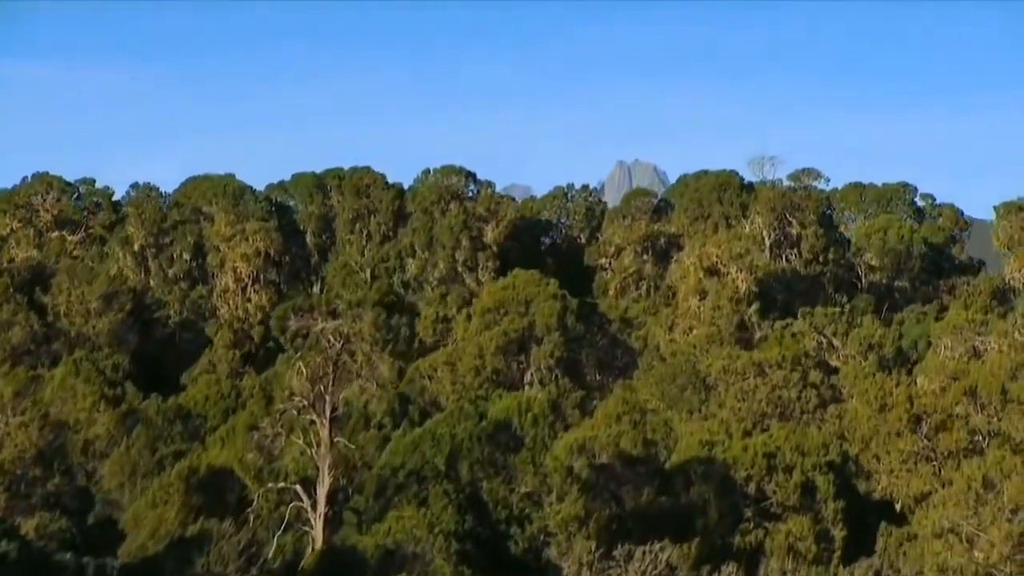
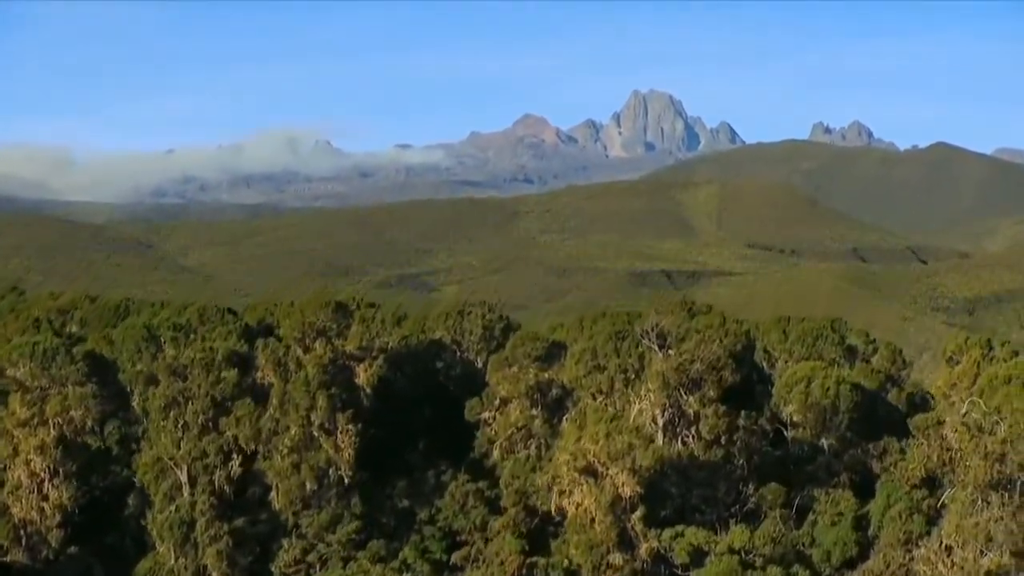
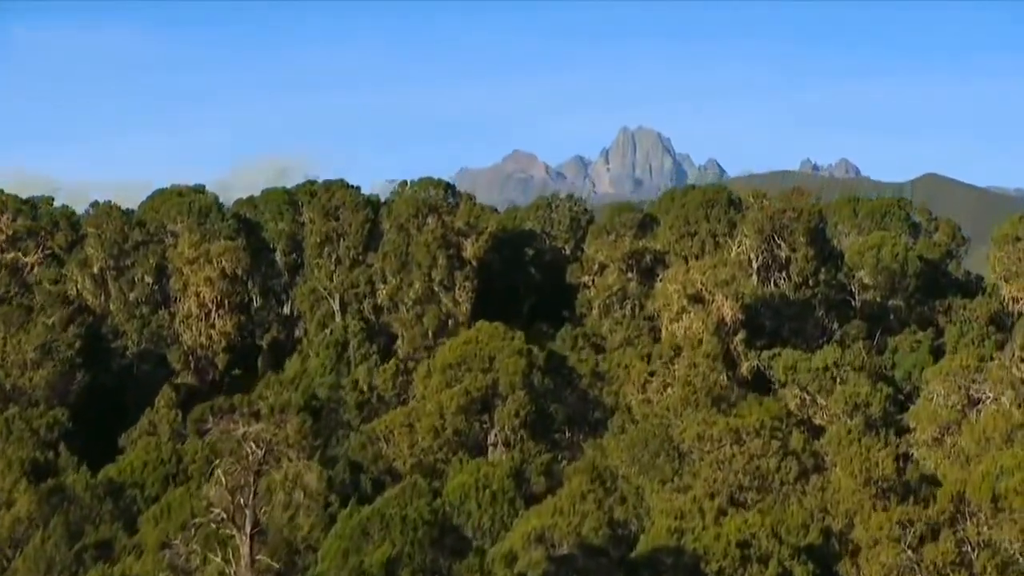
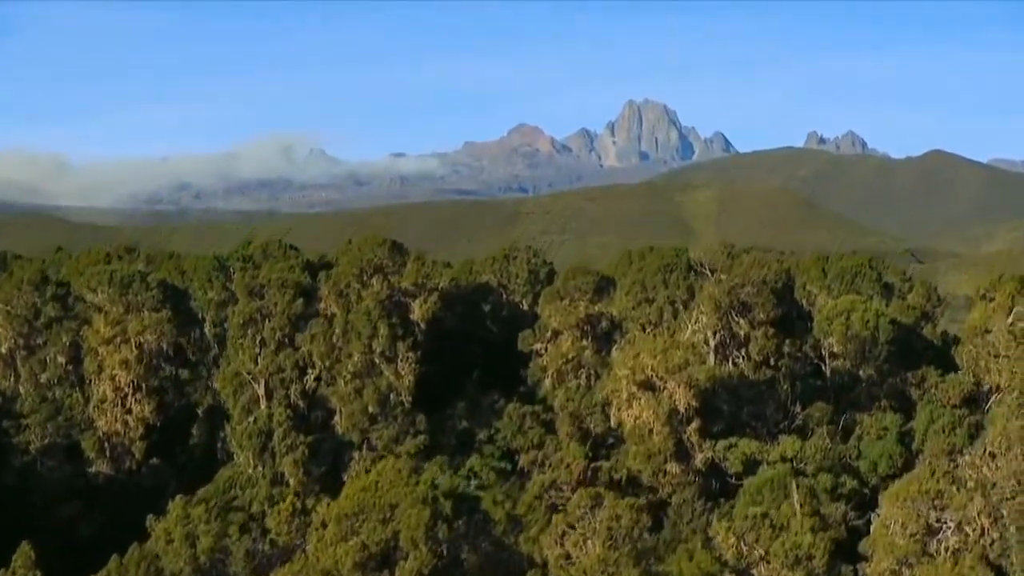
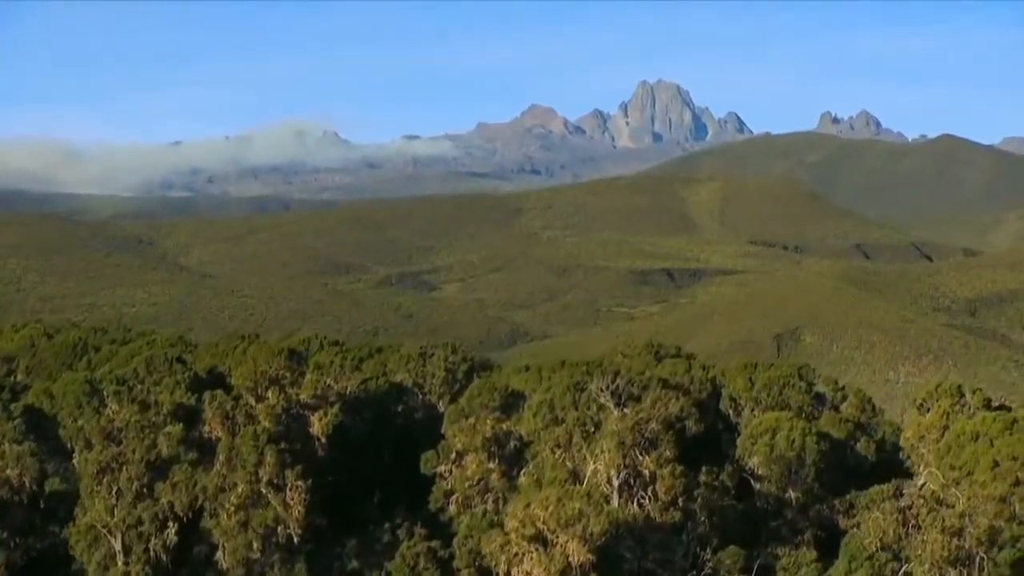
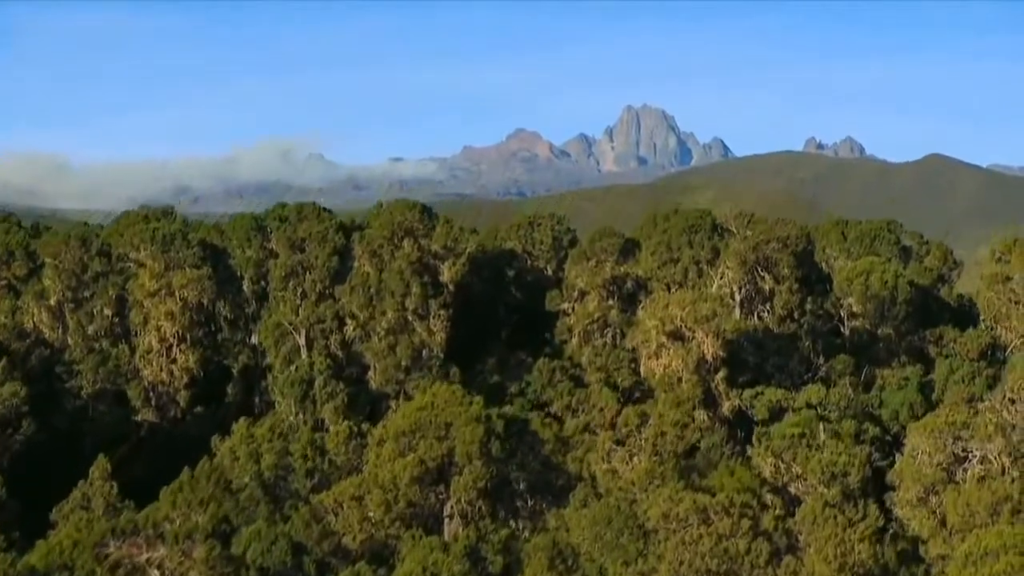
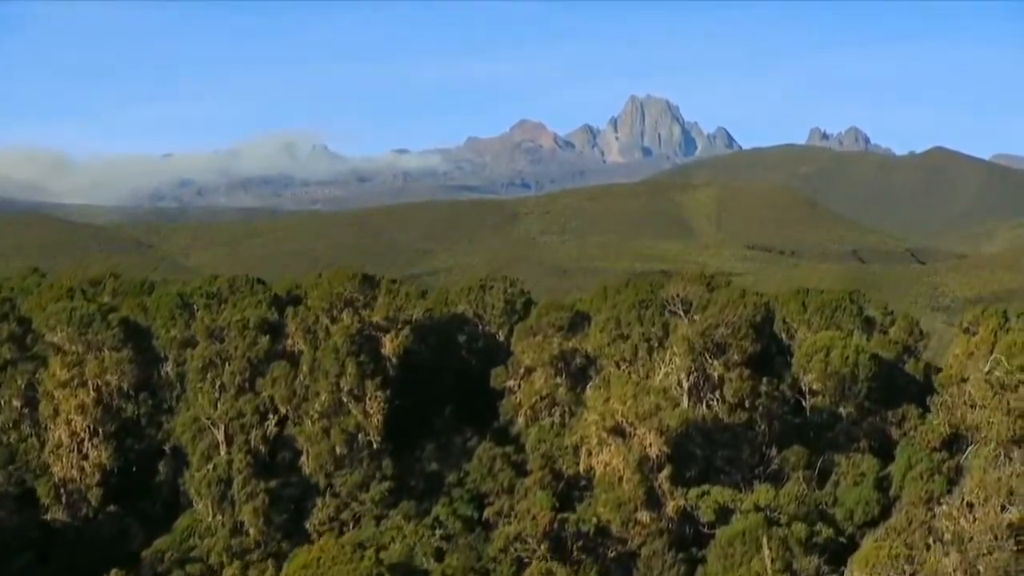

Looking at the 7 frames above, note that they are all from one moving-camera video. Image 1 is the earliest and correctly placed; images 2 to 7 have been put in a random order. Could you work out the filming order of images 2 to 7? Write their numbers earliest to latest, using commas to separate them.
3, 6, 4, 7, 2, 5
